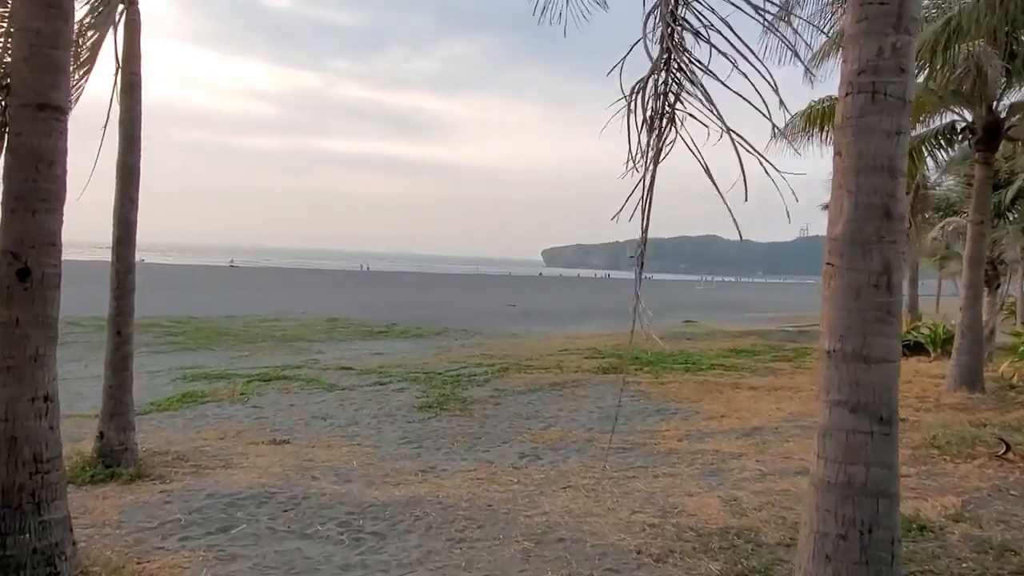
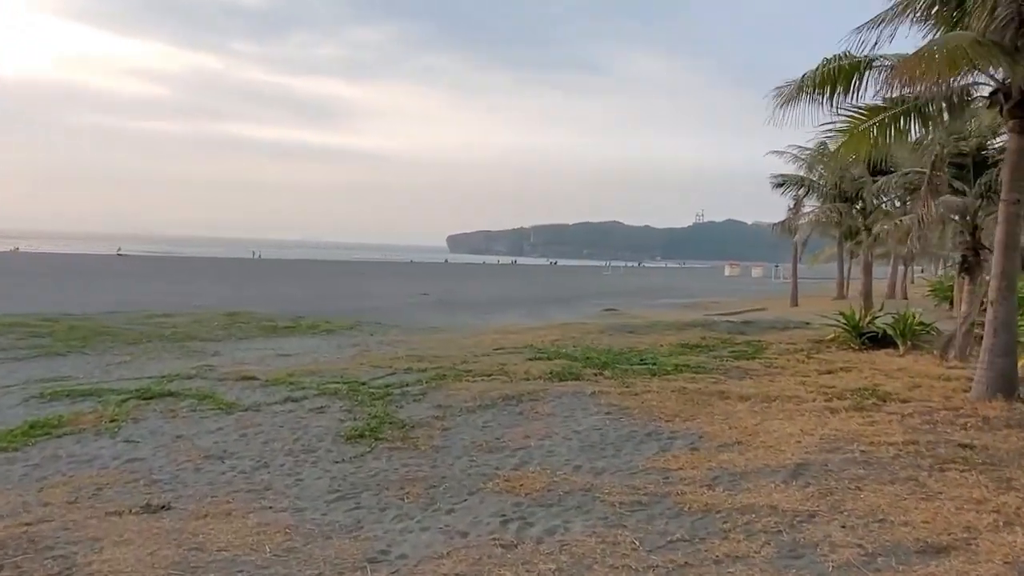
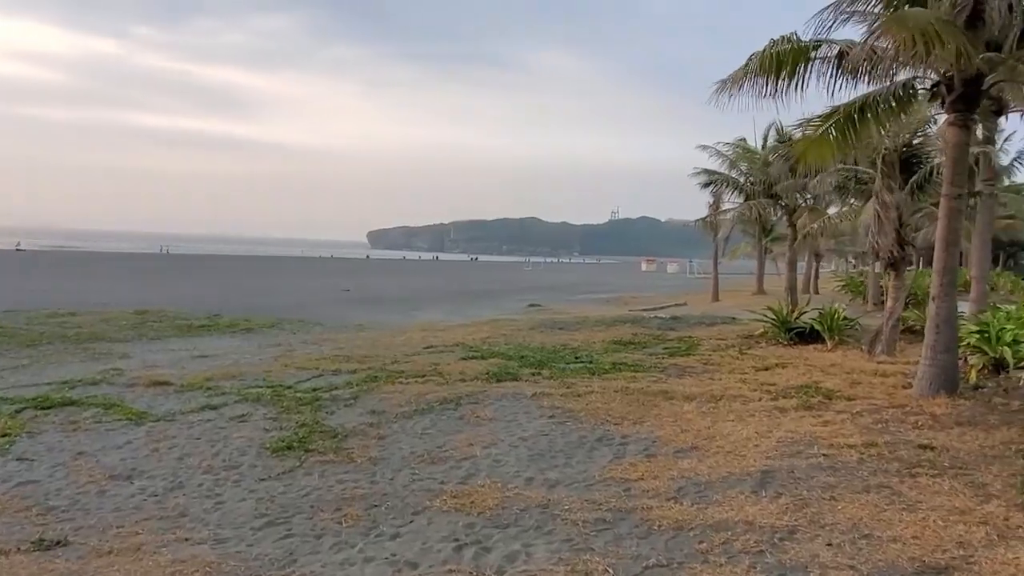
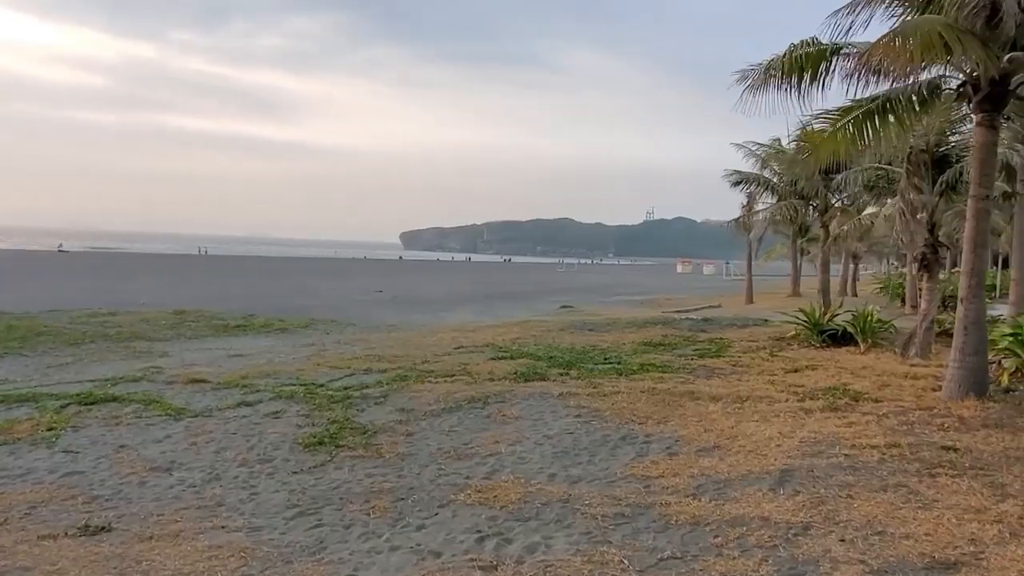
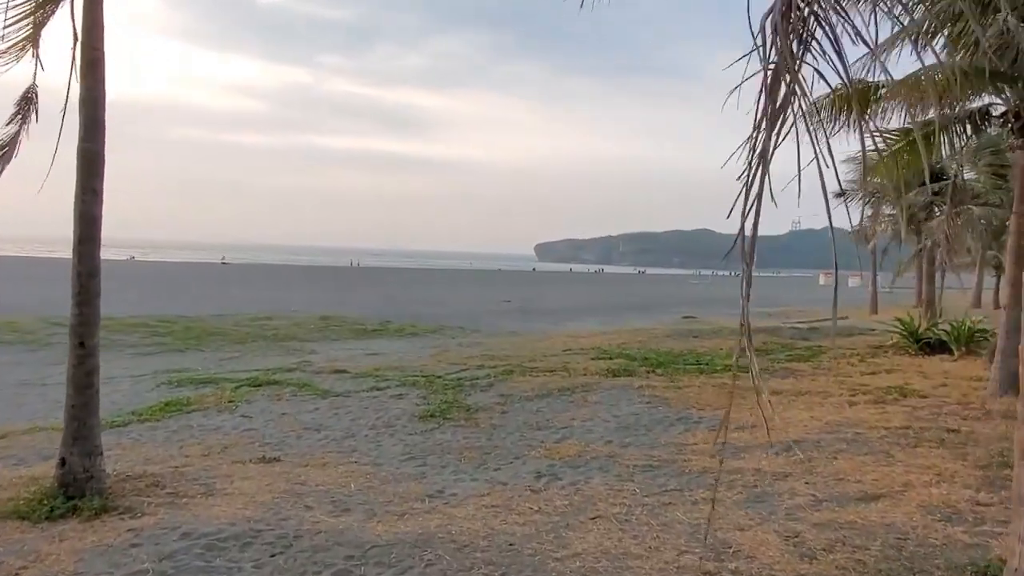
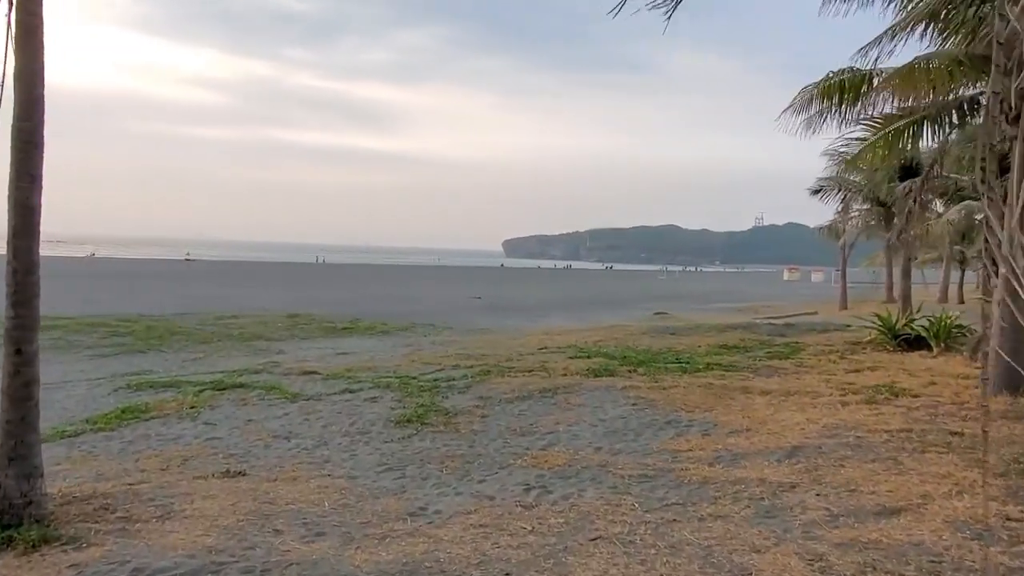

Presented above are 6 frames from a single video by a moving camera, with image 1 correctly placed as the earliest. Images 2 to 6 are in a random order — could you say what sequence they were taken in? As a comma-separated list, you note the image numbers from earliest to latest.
5, 6, 2, 4, 3
